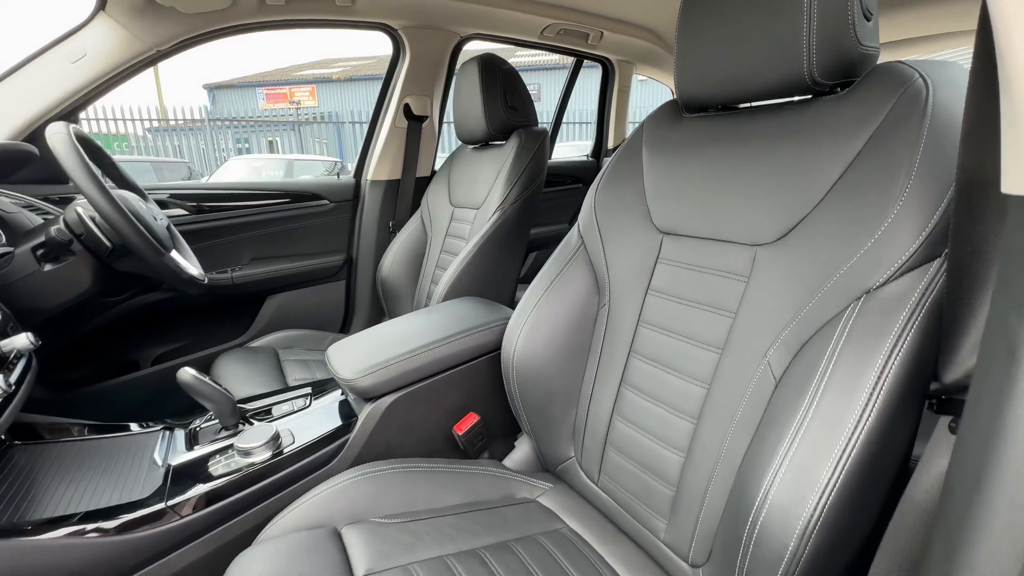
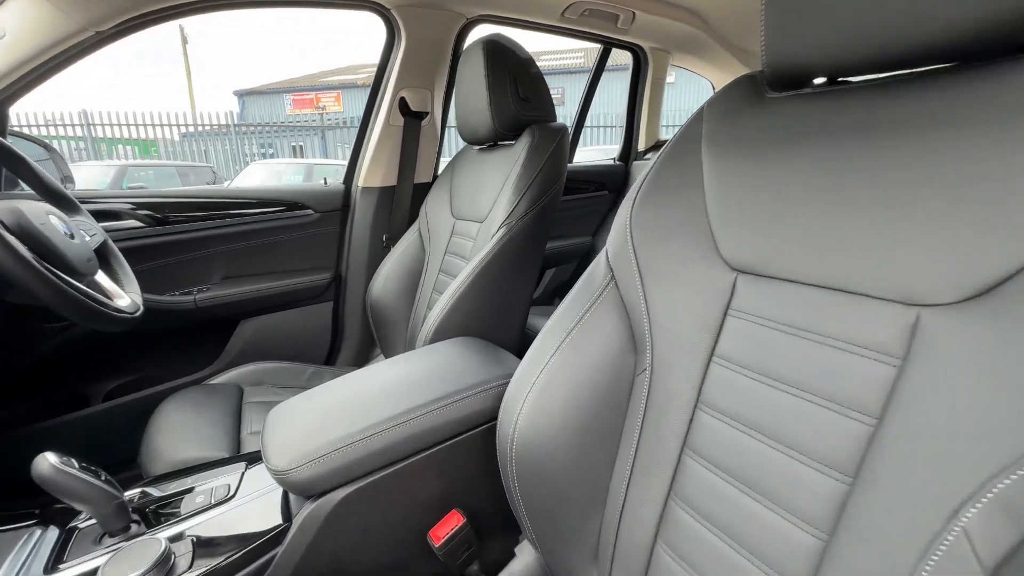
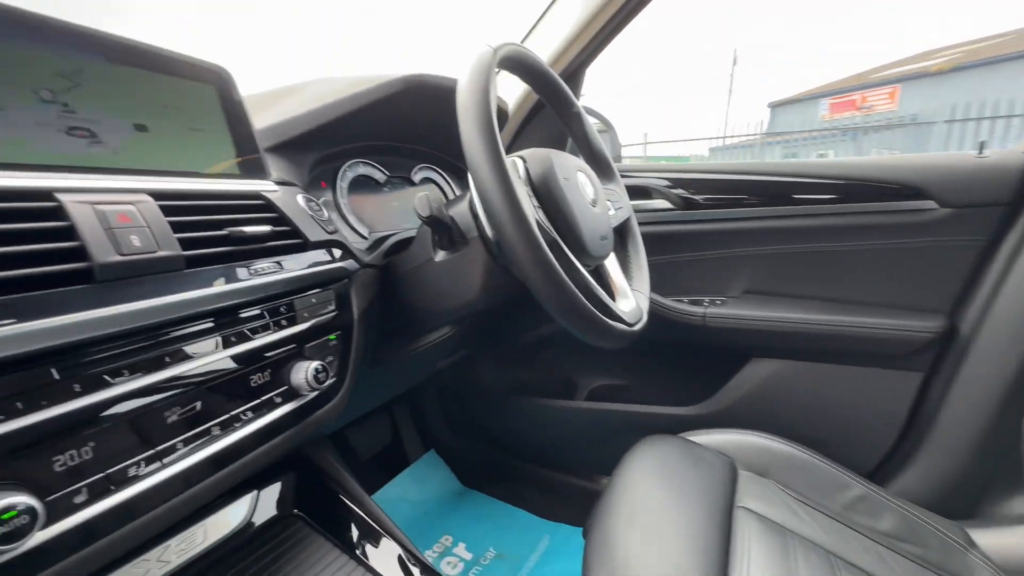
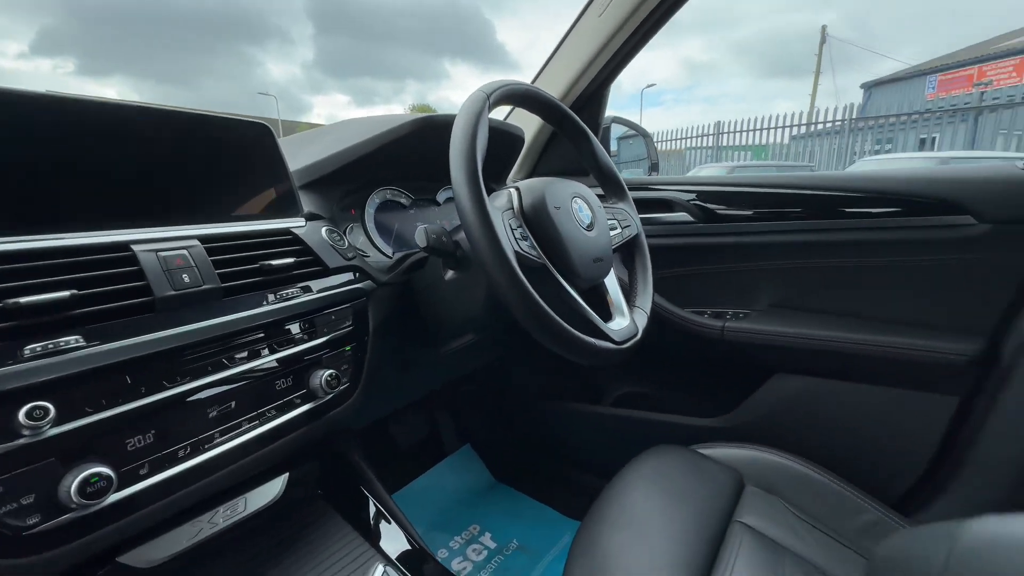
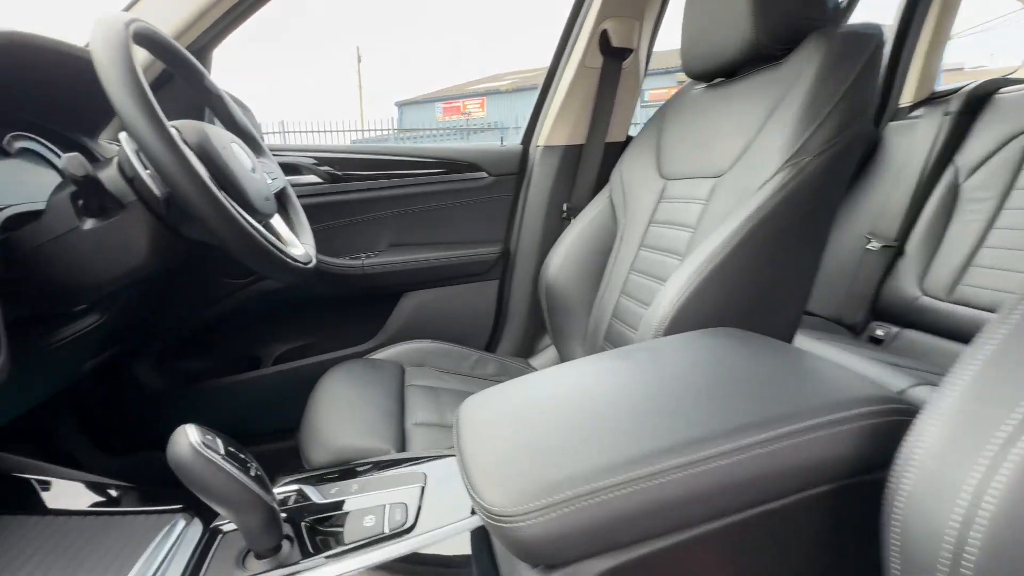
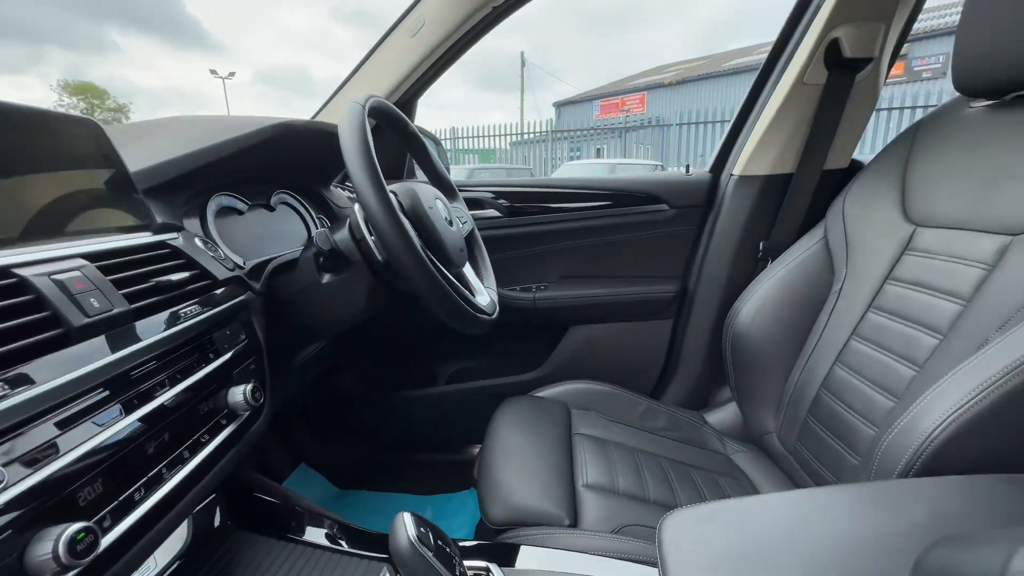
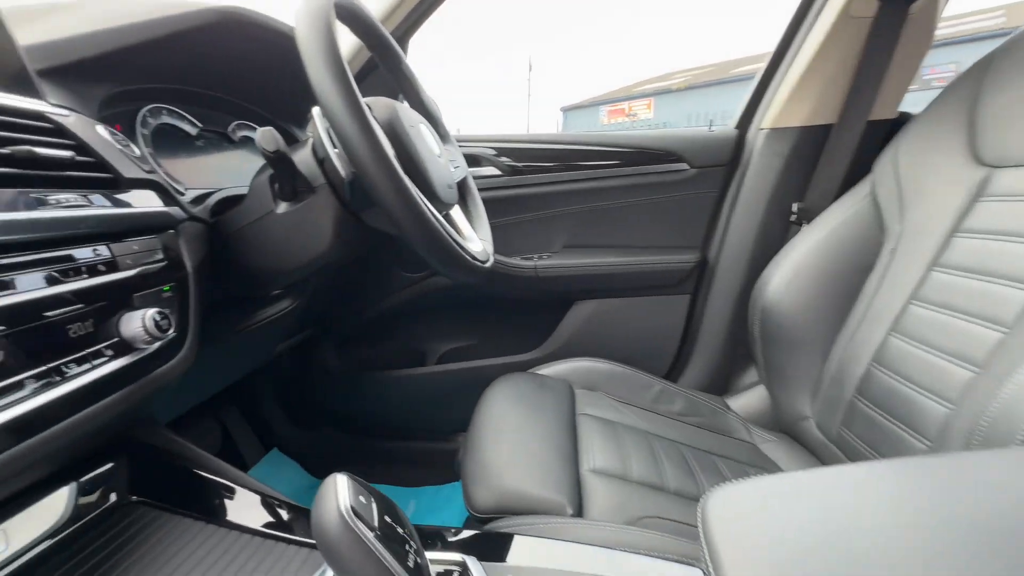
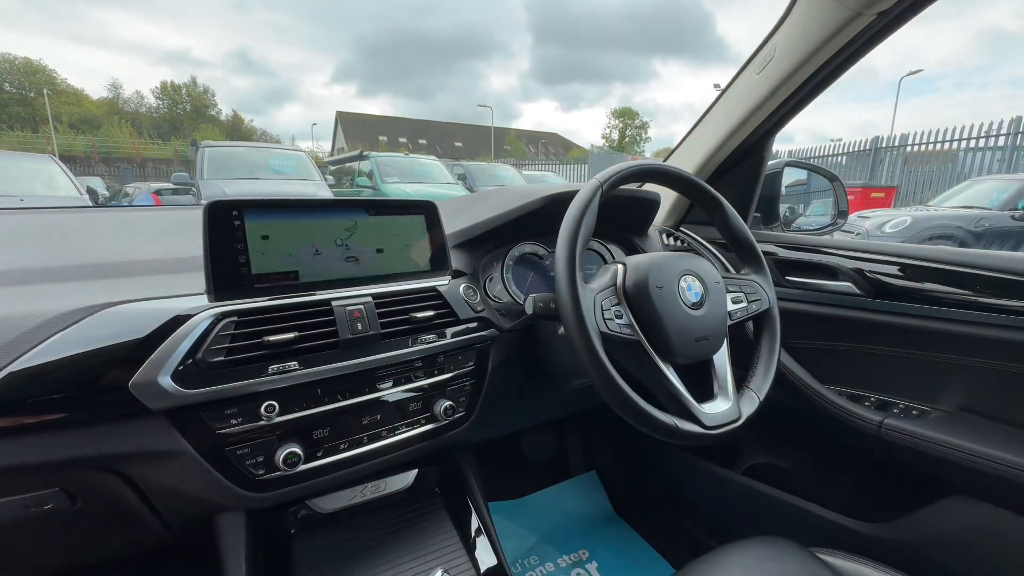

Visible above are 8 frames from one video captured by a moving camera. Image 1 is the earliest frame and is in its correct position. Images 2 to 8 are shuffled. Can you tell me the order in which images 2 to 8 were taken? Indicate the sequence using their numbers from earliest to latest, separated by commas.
2, 5, 7, 3, 8, 4, 6
